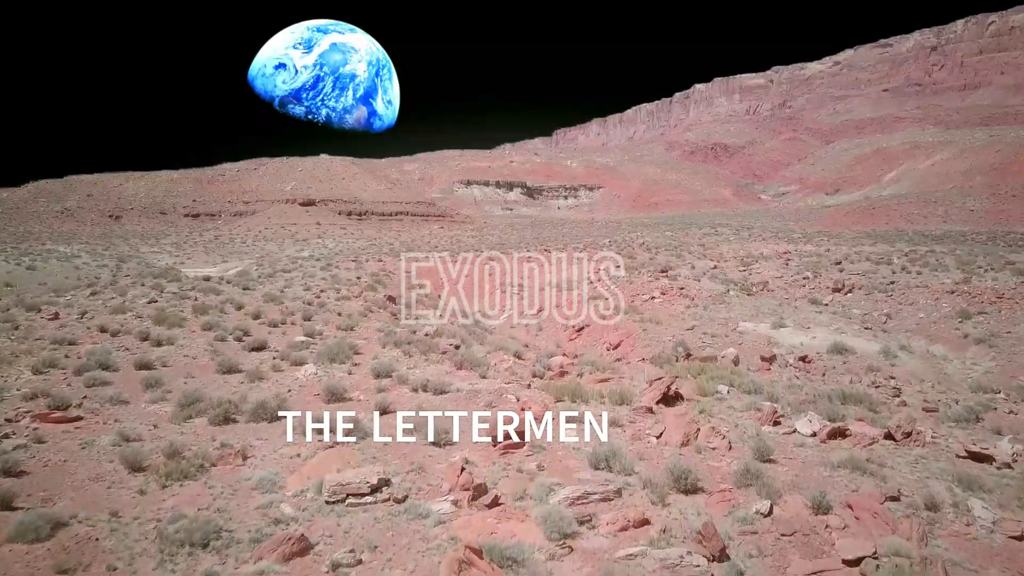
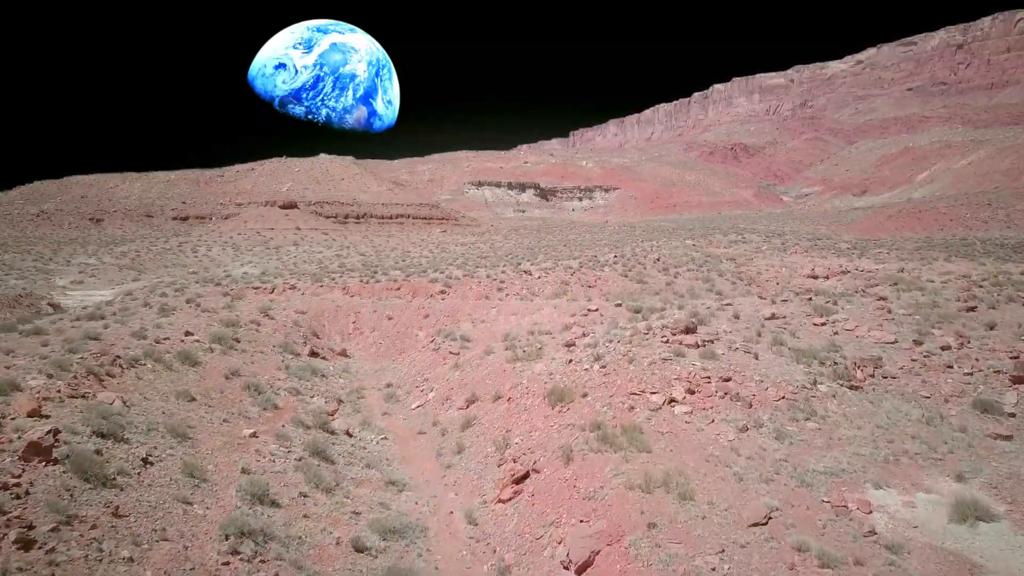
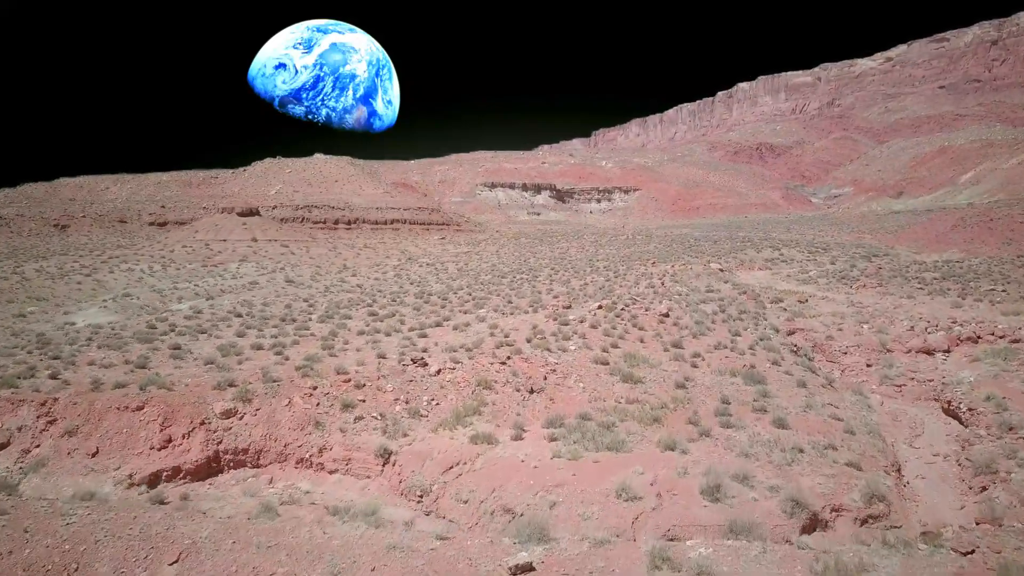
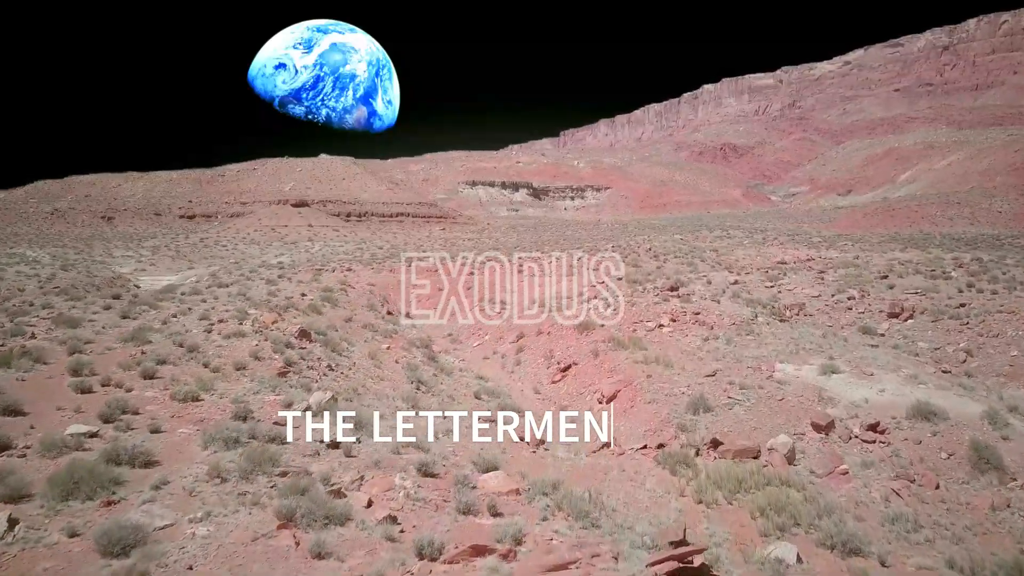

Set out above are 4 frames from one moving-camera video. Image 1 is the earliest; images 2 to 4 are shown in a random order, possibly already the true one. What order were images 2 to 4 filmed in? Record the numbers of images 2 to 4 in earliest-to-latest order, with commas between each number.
4, 2, 3
